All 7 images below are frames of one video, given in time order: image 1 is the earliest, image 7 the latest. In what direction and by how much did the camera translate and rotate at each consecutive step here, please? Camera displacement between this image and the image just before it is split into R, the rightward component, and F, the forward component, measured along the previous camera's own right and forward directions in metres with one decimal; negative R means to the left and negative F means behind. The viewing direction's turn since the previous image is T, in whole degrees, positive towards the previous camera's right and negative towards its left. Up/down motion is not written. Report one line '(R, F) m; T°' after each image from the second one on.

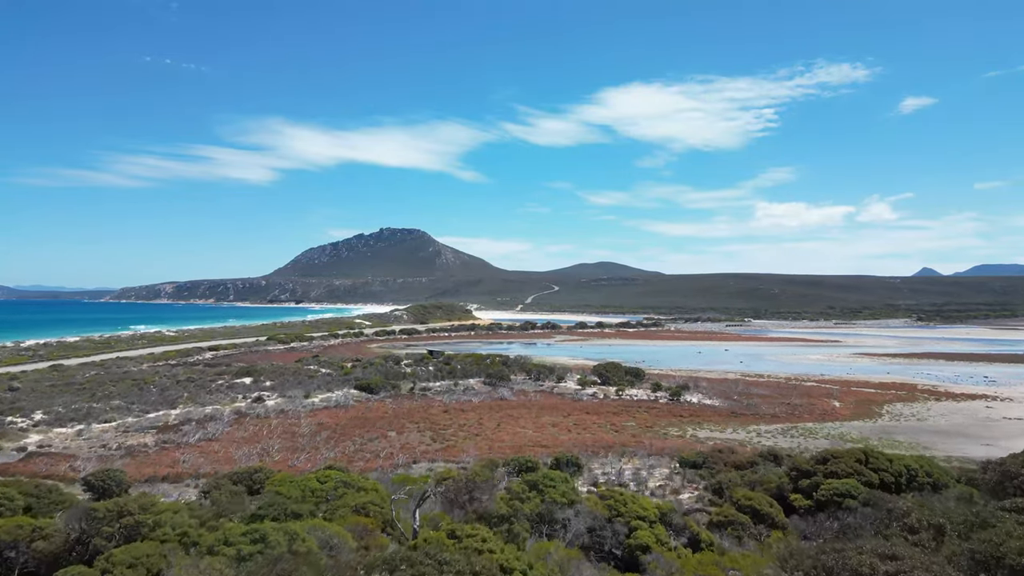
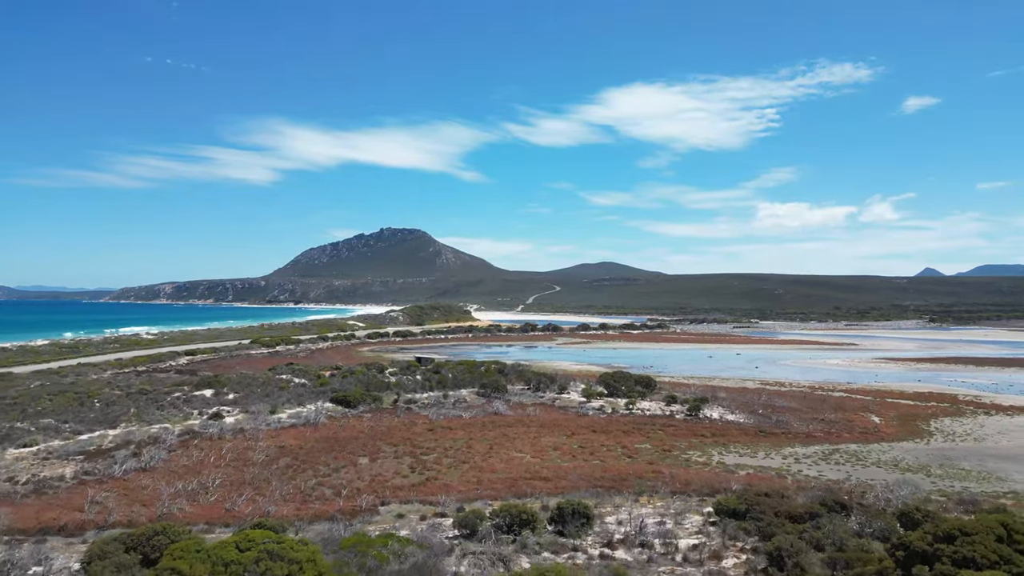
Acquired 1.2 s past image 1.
(+0.2, +3.4) m; 0°
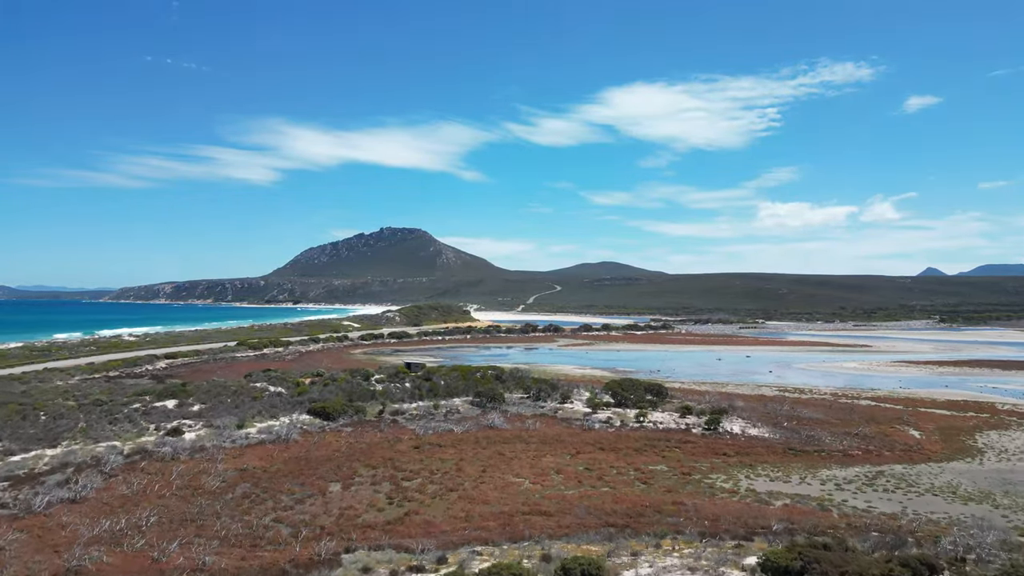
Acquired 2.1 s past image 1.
(+0.1, +2.6) m; 0°
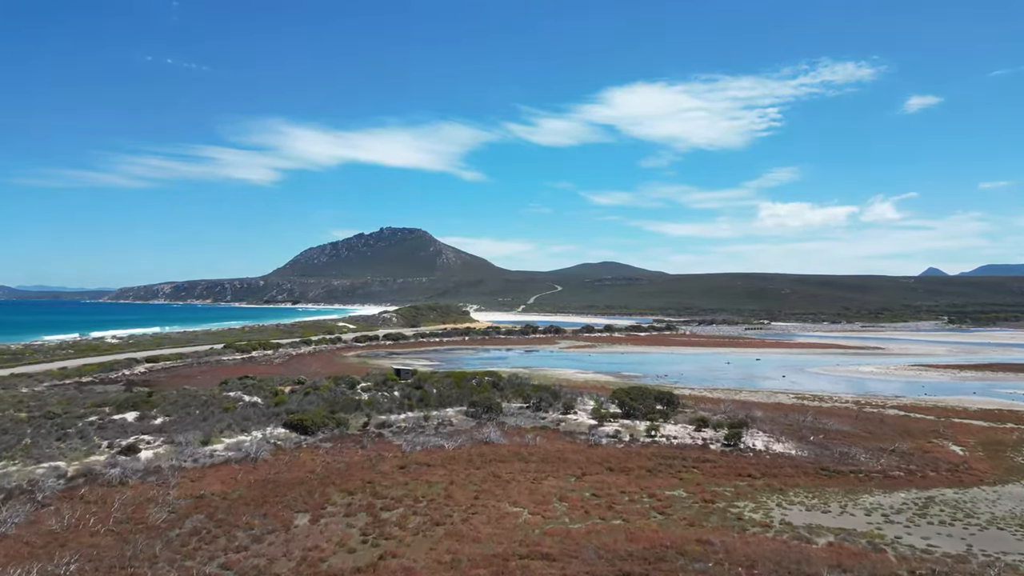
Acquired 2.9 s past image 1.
(+0.1, +2.2) m; 0°
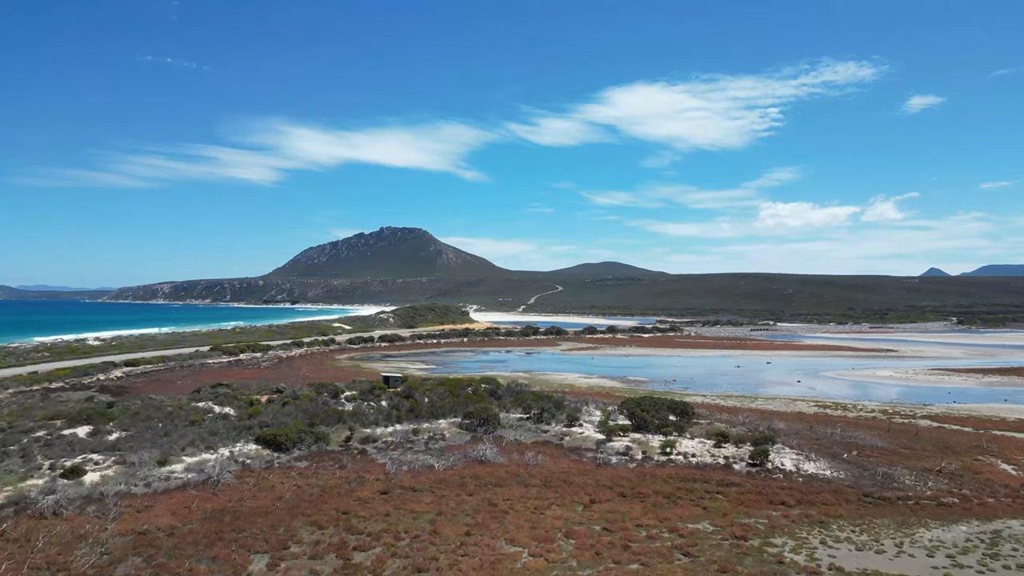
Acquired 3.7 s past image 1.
(+0.1, +2.2) m; 0°
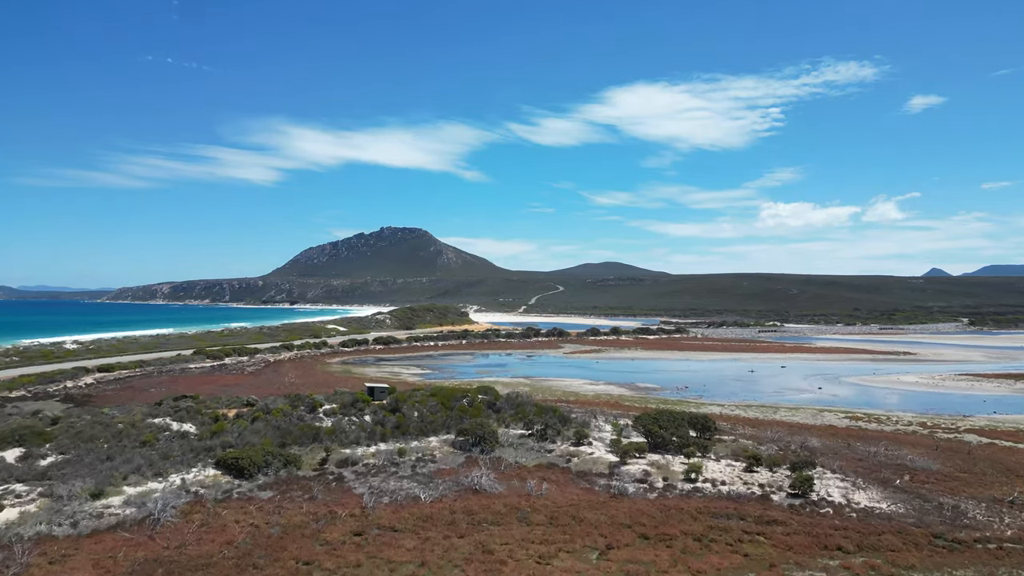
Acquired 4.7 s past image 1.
(0.0, +2.6) m; 0°
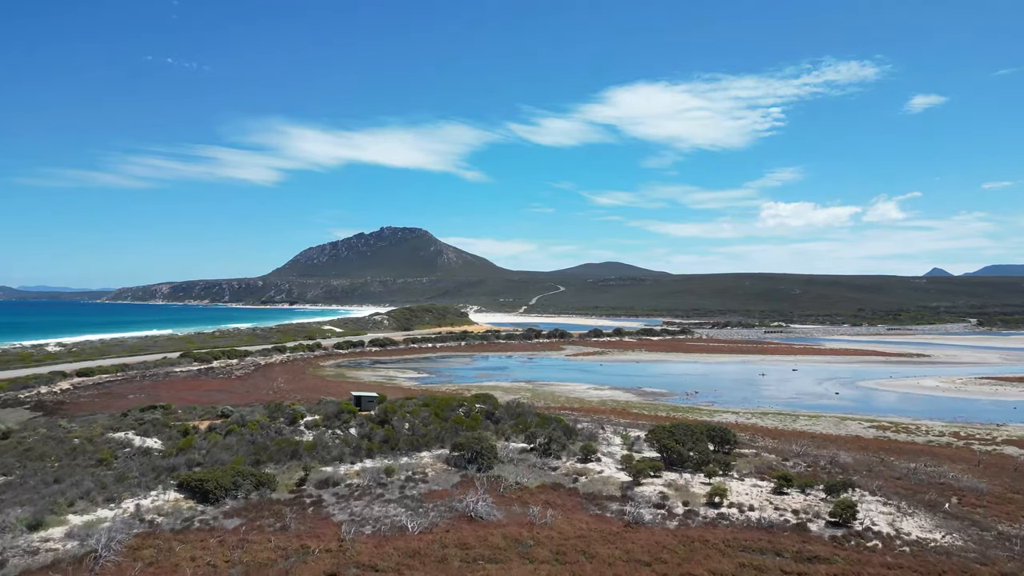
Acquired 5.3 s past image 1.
(0.0, +1.8) m; 0°
